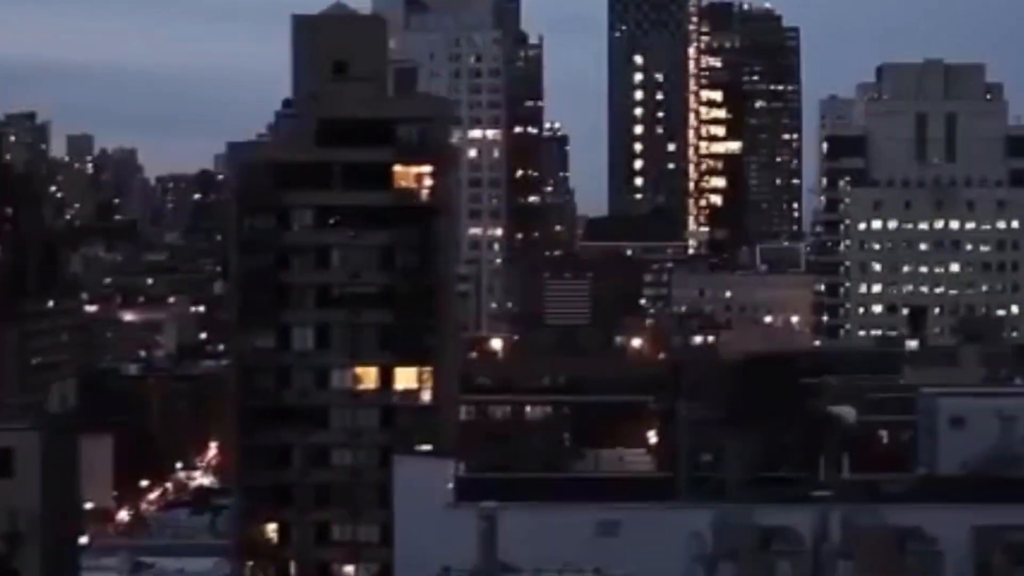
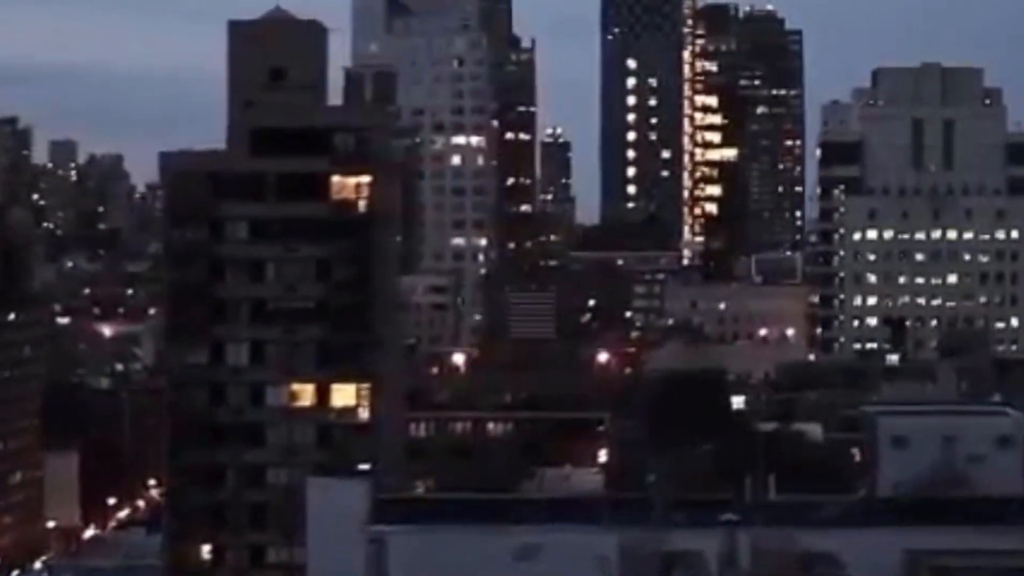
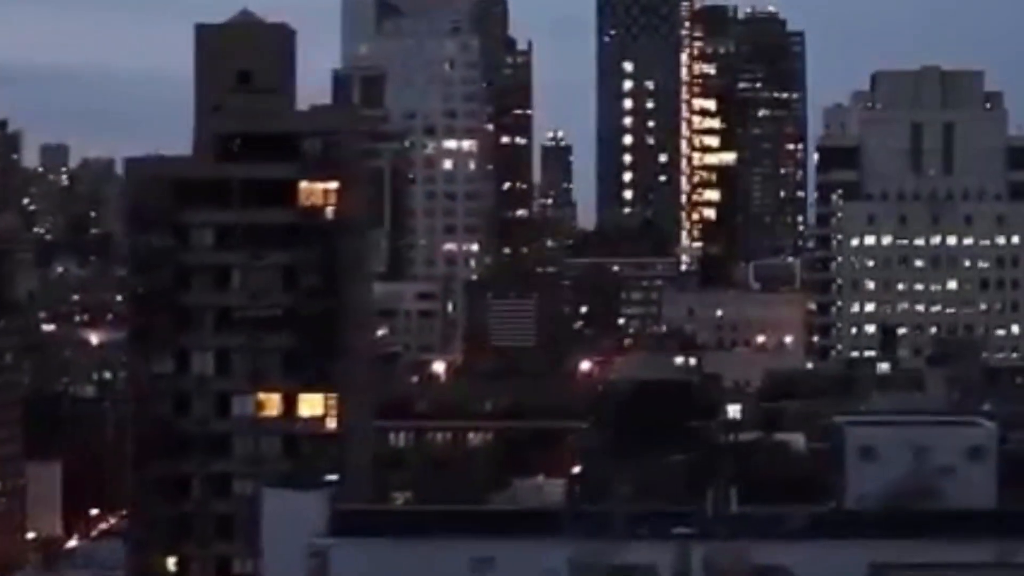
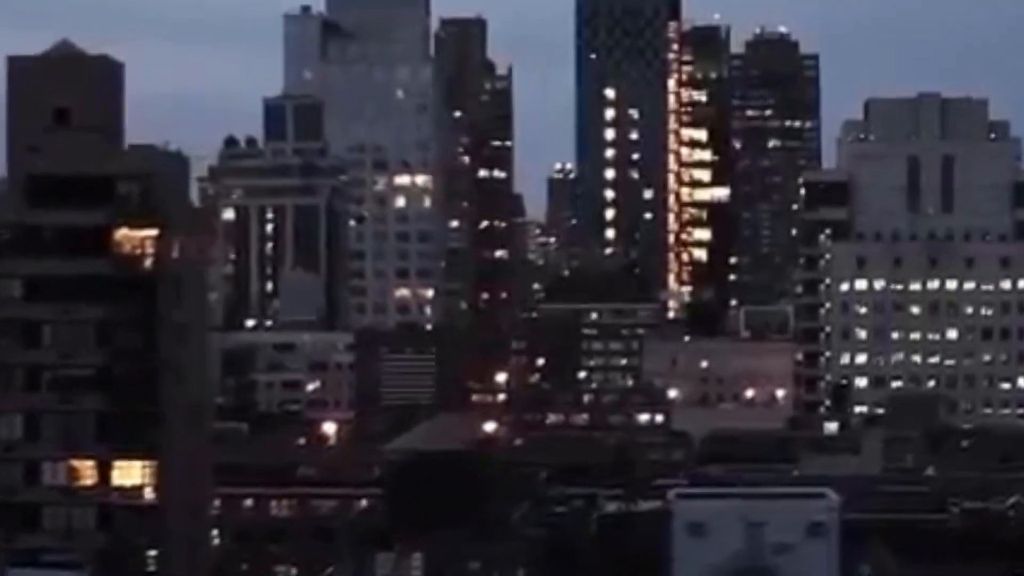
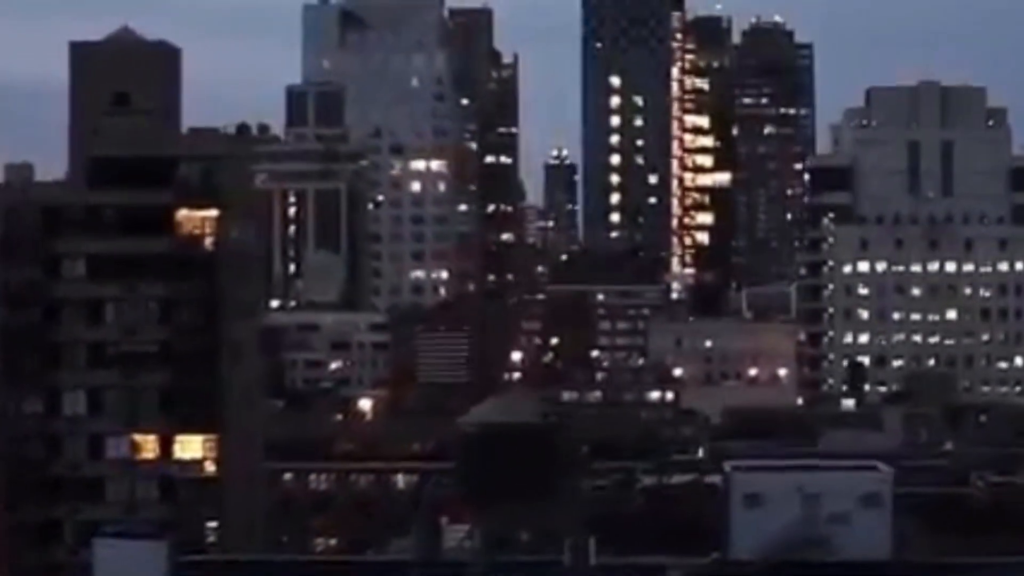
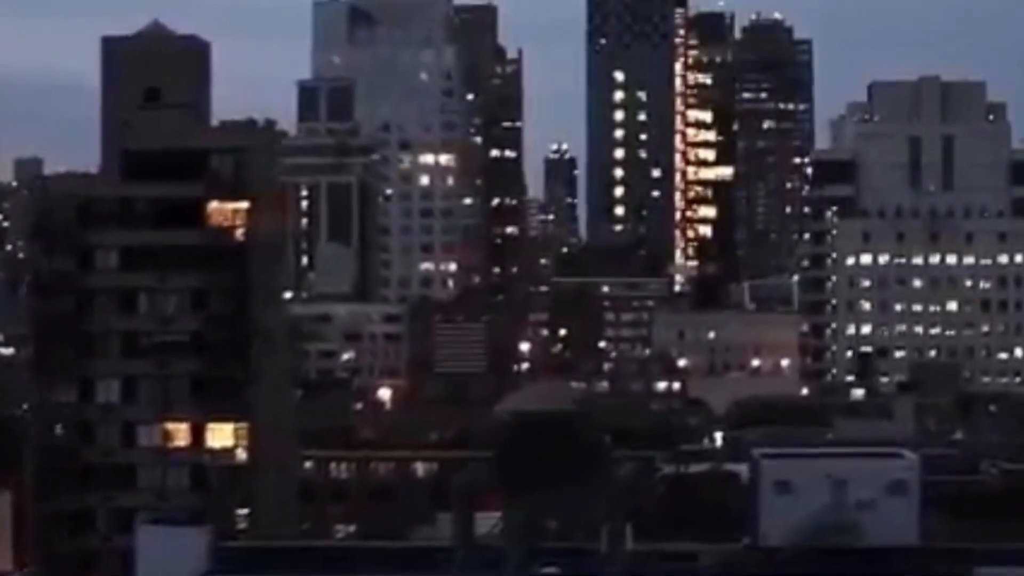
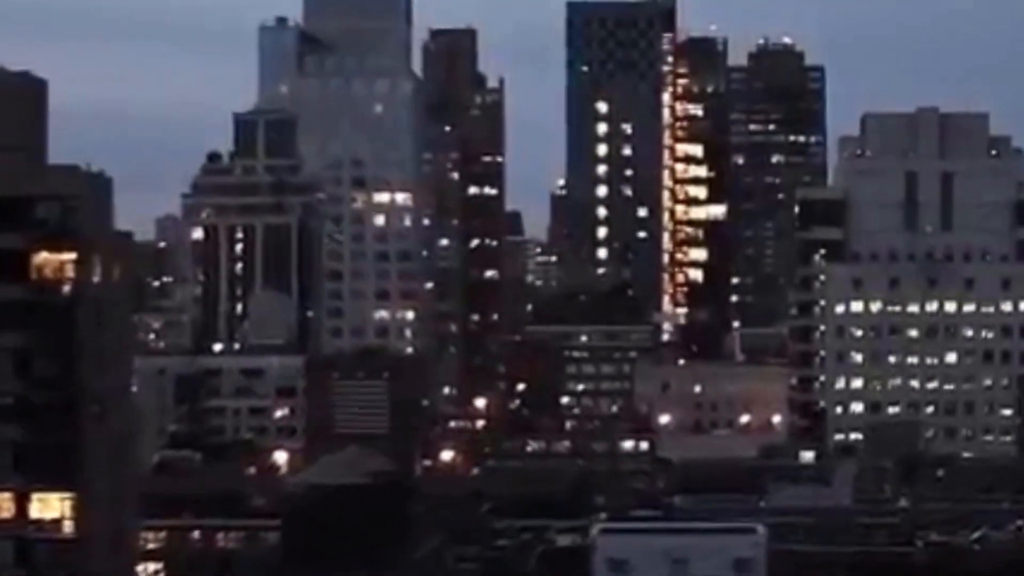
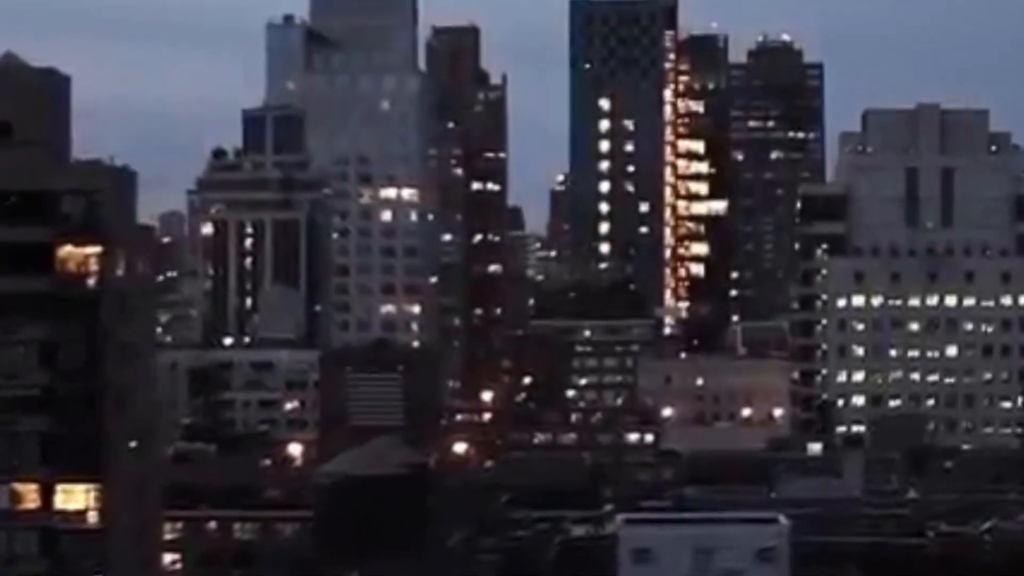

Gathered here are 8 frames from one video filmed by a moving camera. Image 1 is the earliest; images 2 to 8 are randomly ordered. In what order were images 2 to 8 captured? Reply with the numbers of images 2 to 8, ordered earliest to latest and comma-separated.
2, 3, 6, 5, 4, 8, 7
